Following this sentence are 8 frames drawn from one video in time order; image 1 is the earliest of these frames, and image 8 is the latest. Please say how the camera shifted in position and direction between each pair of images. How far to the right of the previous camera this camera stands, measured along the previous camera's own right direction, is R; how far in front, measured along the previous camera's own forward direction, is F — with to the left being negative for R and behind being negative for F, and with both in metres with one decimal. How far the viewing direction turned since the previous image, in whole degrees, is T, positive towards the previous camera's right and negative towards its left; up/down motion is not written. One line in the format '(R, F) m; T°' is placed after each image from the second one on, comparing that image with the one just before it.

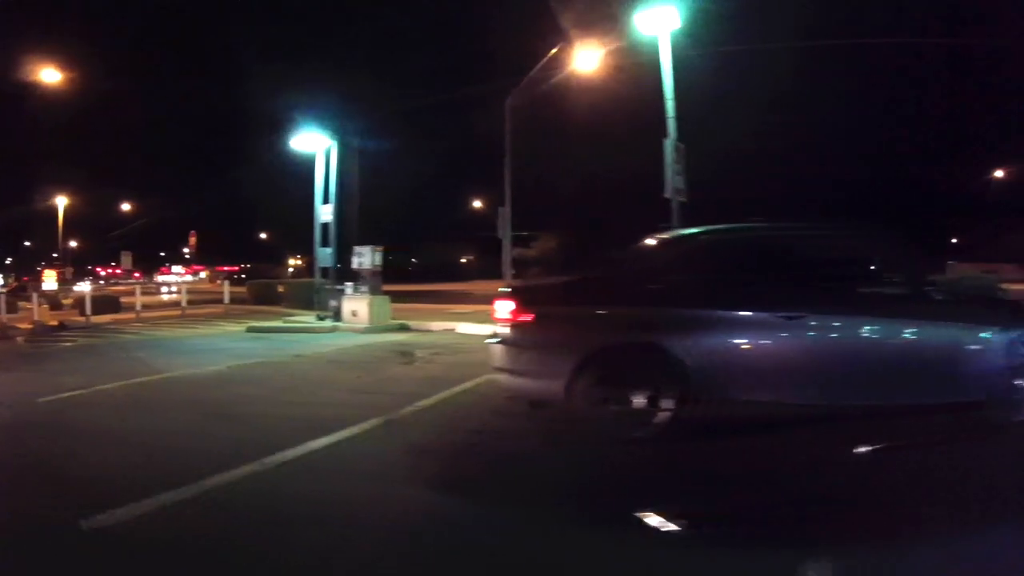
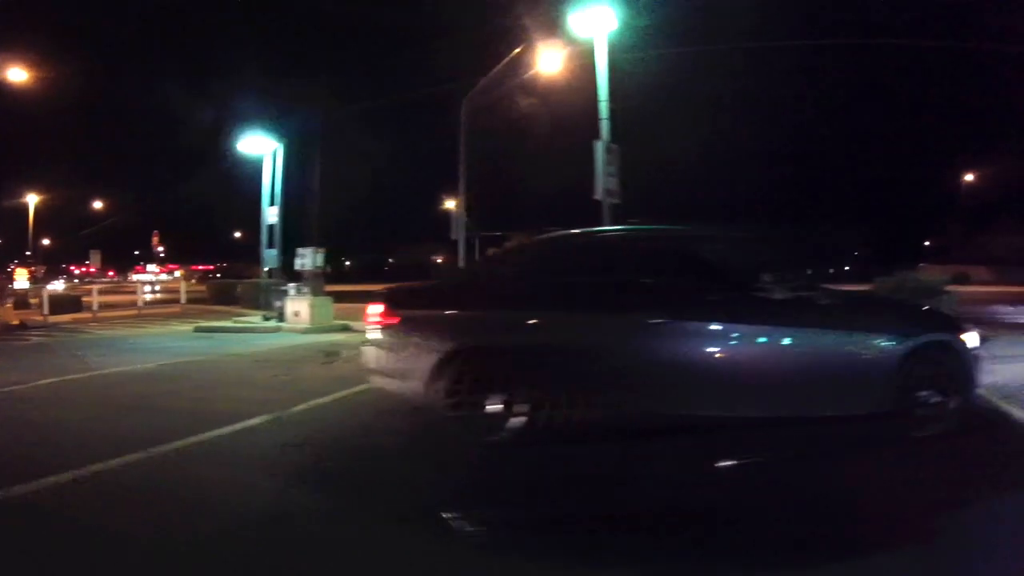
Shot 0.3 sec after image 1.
(+1.0, +0.1) m; 0°
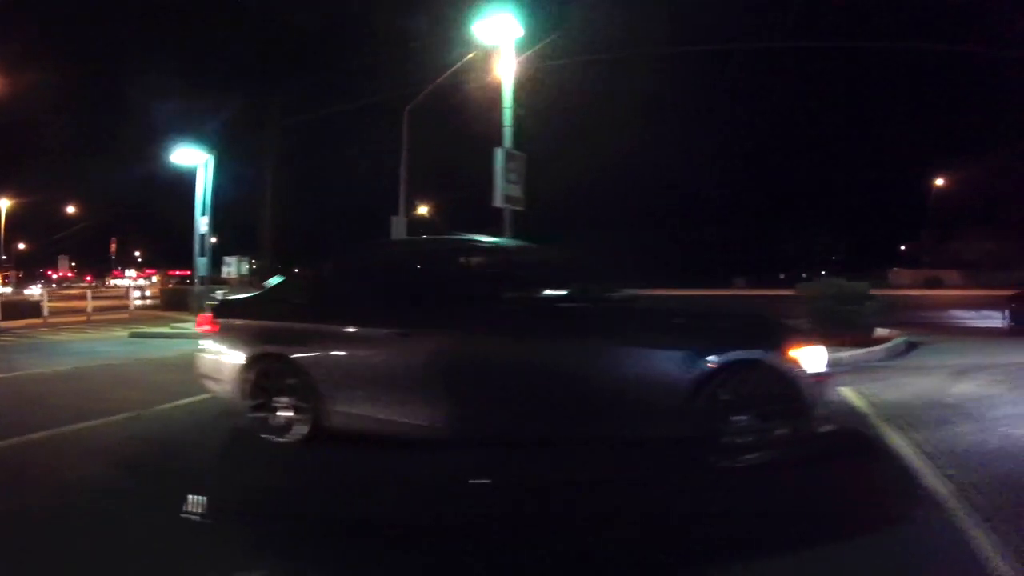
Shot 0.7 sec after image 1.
(+1.6, +0.1) m; -1°
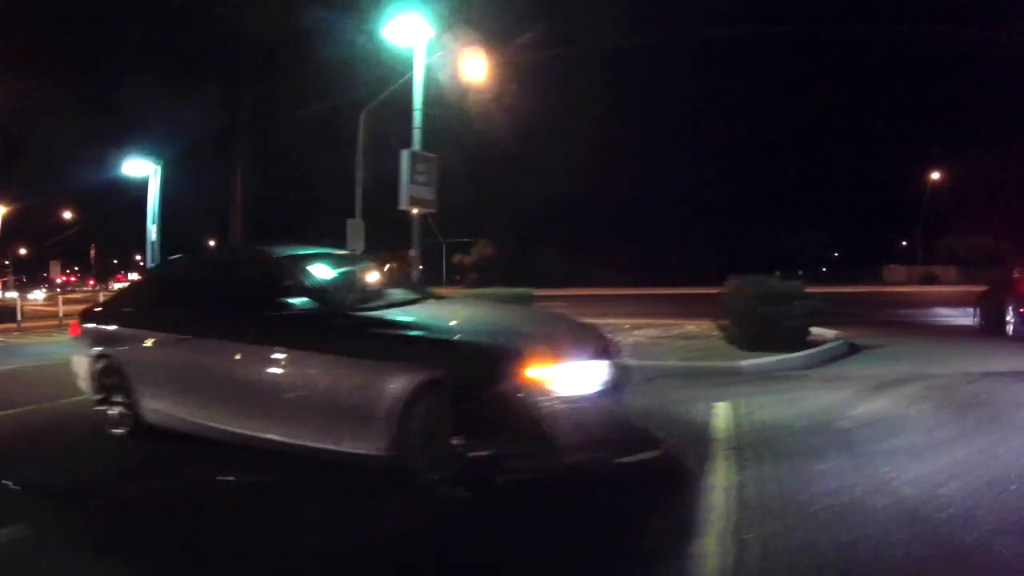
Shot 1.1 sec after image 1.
(+1.8, +0.3) m; -3°
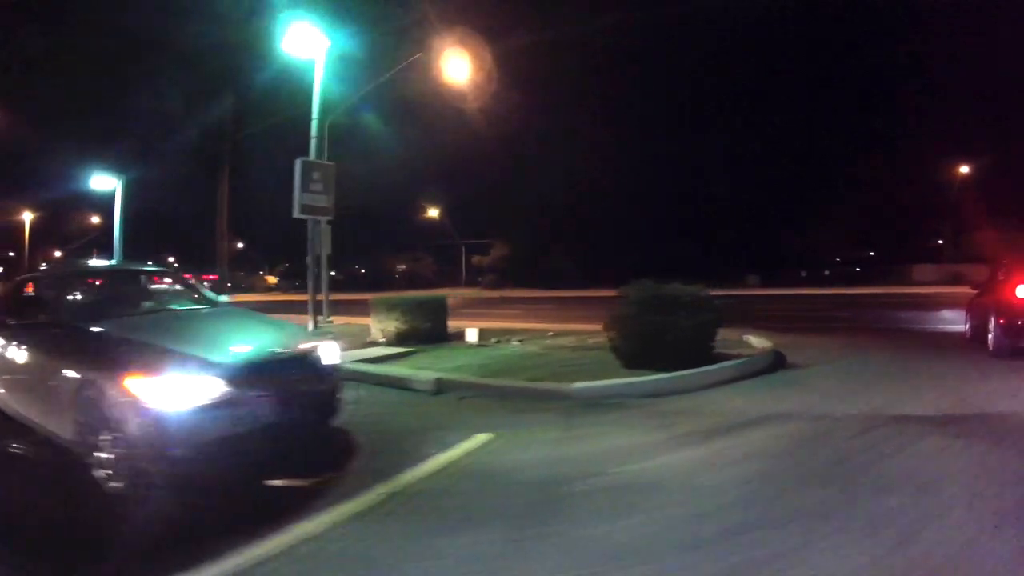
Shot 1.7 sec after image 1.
(+3.1, +0.5) m; -7°
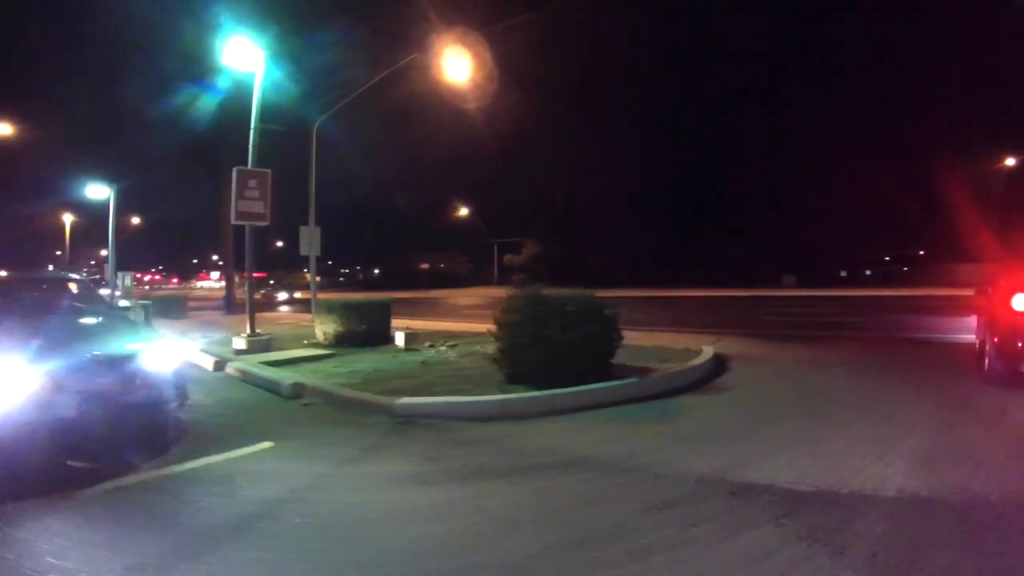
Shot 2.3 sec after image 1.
(+2.9, +0.4) m; -7°
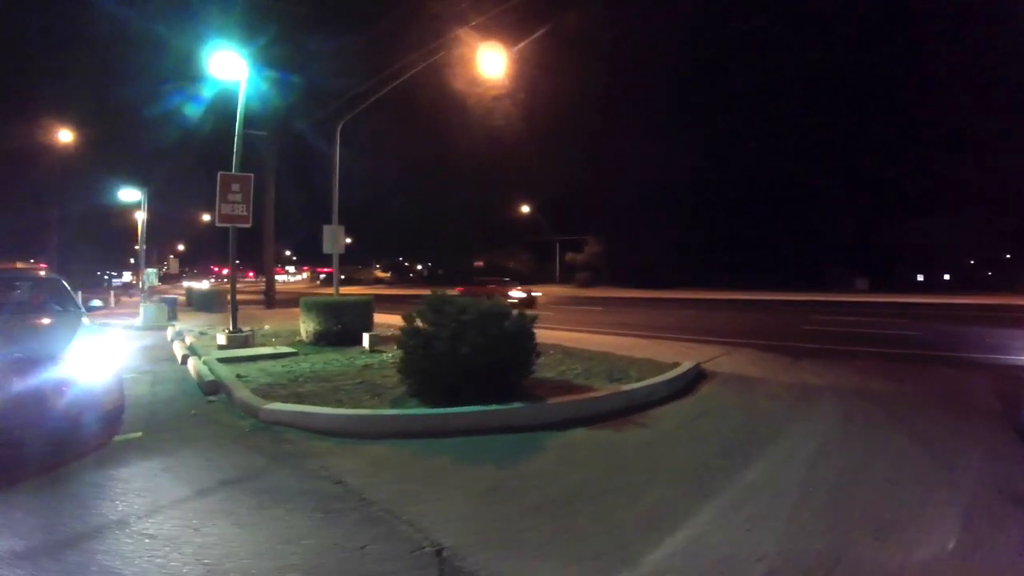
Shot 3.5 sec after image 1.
(+2.7, +0.5) m; -9°
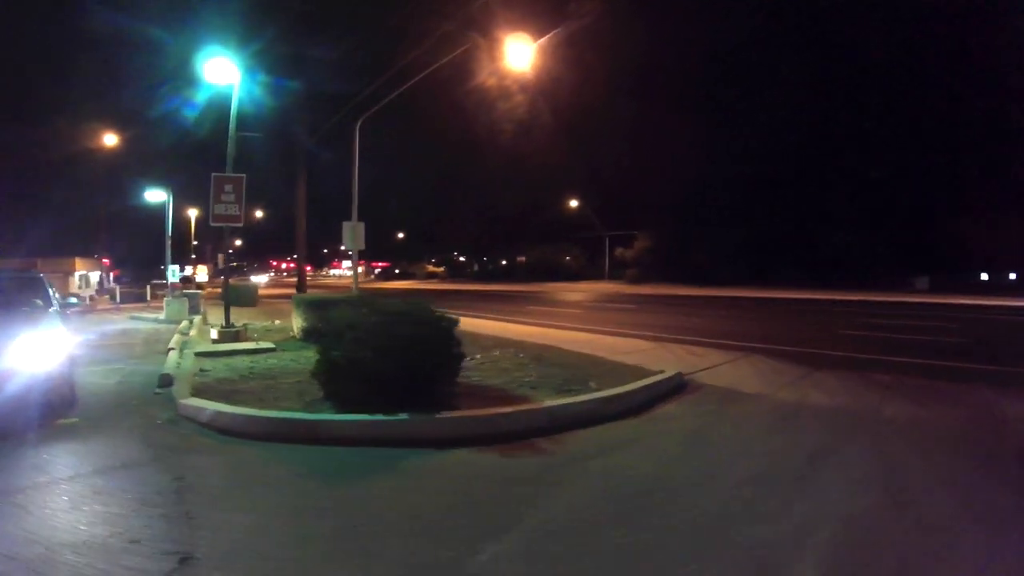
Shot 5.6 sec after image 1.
(+2.0, +0.3) m; -7°
